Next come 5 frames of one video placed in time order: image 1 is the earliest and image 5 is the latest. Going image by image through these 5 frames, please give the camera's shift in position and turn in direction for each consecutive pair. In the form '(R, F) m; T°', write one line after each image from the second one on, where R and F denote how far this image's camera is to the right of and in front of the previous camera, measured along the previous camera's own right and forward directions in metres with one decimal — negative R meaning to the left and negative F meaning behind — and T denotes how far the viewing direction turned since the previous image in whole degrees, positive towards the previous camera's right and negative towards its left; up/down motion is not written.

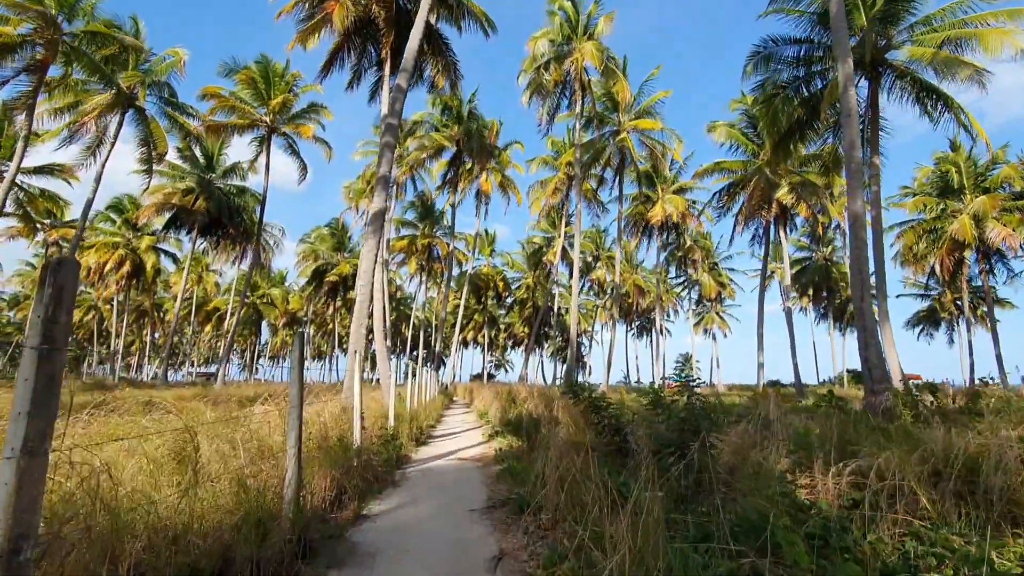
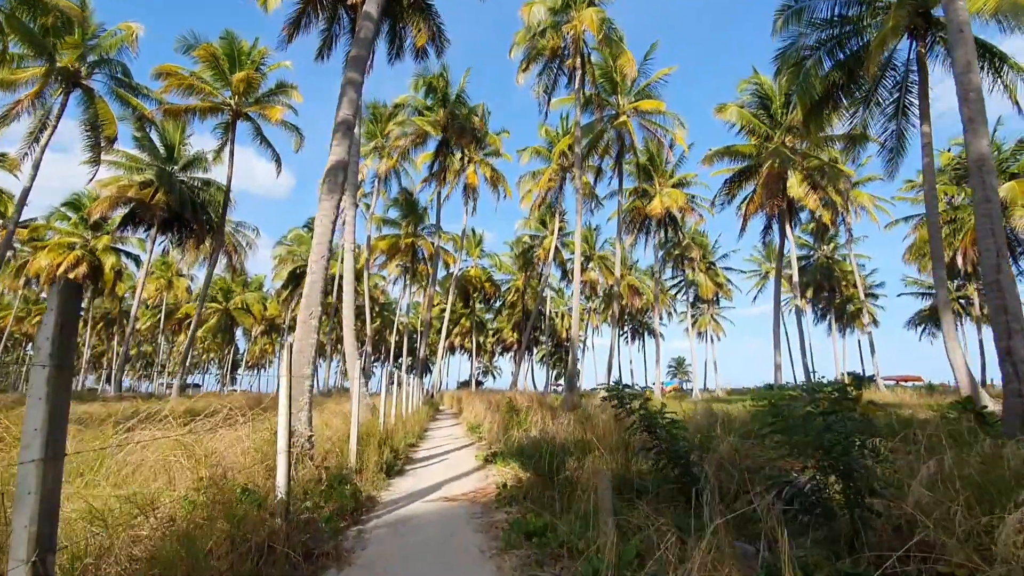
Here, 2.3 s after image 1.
(-0.2, +2.1) m; +1°
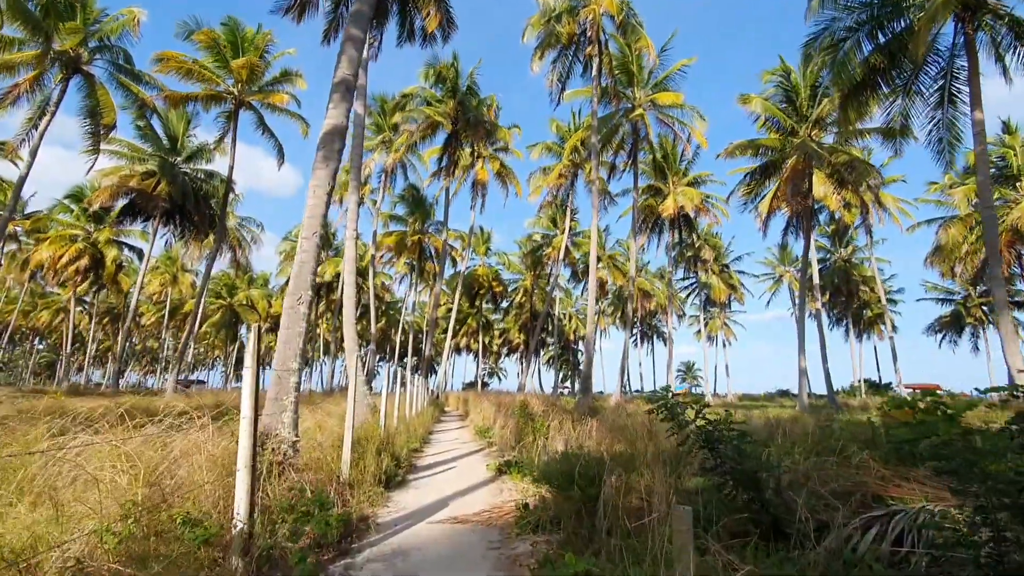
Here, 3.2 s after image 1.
(-0.2, +0.9) m; -1°
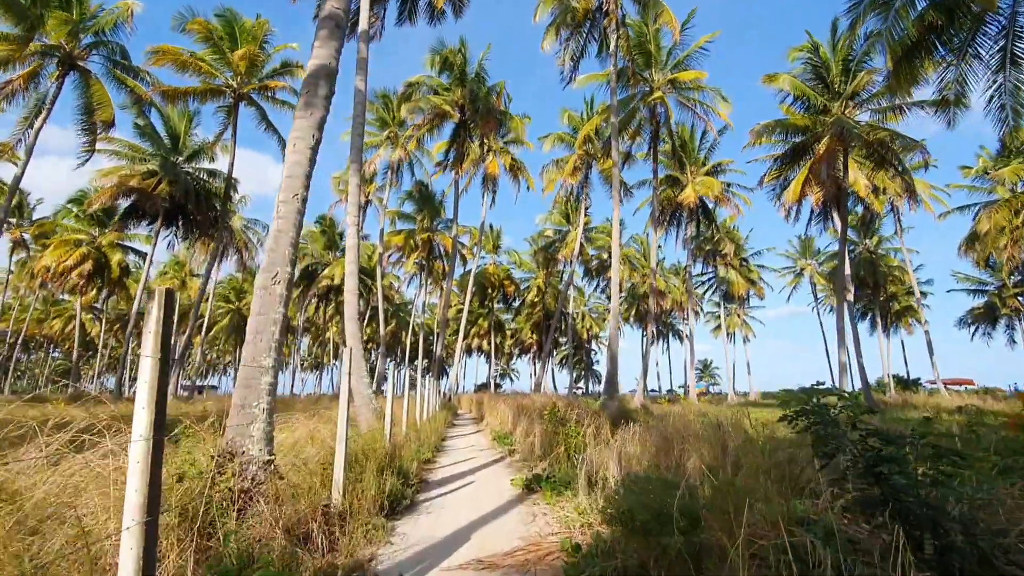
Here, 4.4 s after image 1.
(-0.2, +1.1) m; -1°
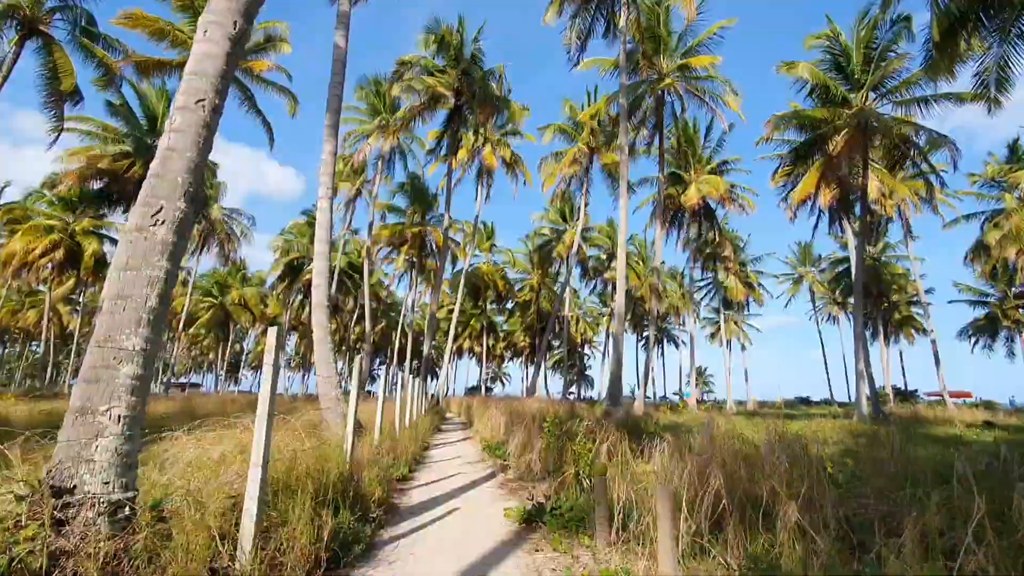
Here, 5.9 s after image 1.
(-0.1, +1.3) m; +1°
